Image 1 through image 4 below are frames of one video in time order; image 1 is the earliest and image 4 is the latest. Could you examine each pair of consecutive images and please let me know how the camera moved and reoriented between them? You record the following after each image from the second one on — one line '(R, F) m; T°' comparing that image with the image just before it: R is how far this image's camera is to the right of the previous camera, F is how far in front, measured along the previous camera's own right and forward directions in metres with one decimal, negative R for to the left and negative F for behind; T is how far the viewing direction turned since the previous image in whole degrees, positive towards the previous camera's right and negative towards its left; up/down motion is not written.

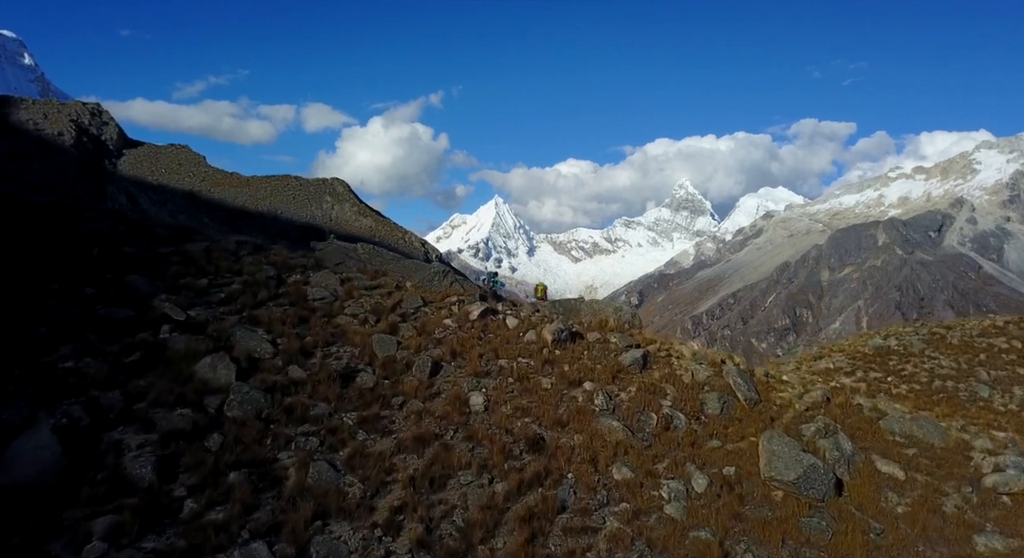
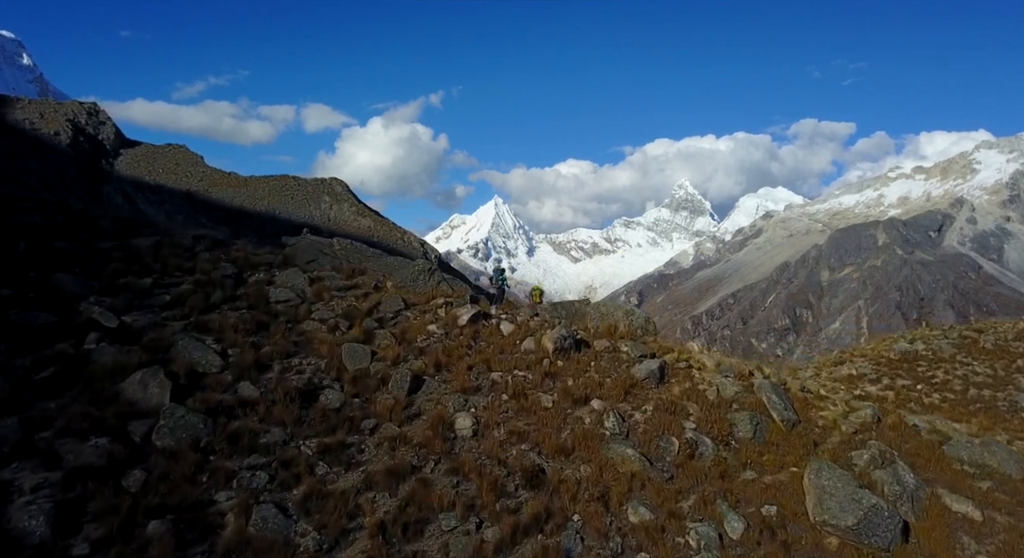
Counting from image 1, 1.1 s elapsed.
(+0.1, +2.6) m; 0°
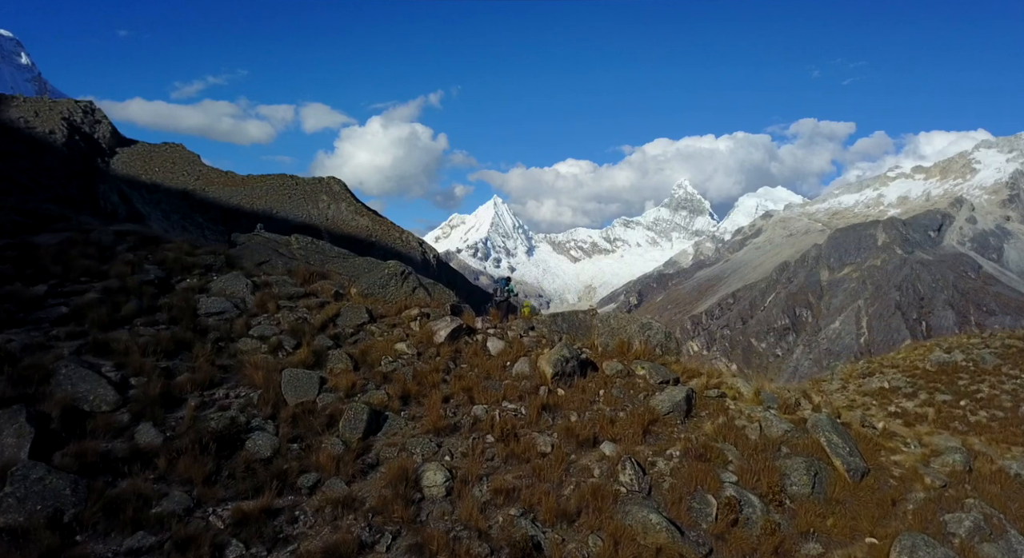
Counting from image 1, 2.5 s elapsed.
(+0.2, +3.2) m; 0°
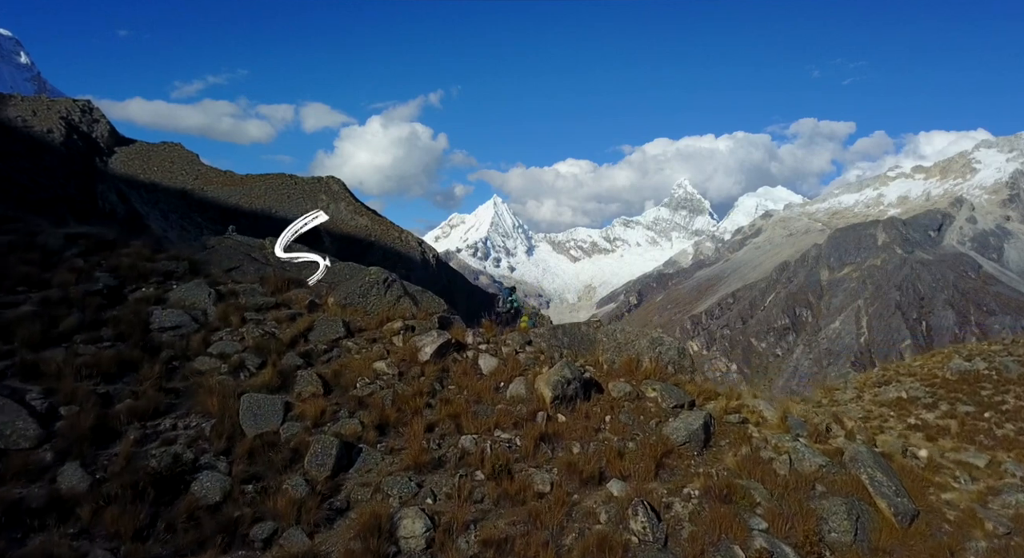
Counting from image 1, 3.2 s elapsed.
(+0.1, +1.5) m; 0°
